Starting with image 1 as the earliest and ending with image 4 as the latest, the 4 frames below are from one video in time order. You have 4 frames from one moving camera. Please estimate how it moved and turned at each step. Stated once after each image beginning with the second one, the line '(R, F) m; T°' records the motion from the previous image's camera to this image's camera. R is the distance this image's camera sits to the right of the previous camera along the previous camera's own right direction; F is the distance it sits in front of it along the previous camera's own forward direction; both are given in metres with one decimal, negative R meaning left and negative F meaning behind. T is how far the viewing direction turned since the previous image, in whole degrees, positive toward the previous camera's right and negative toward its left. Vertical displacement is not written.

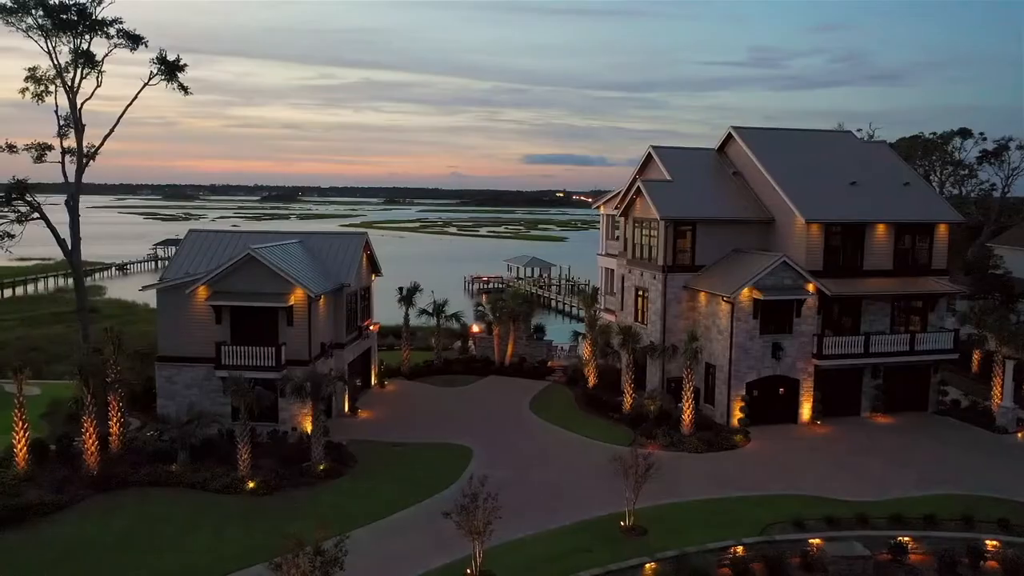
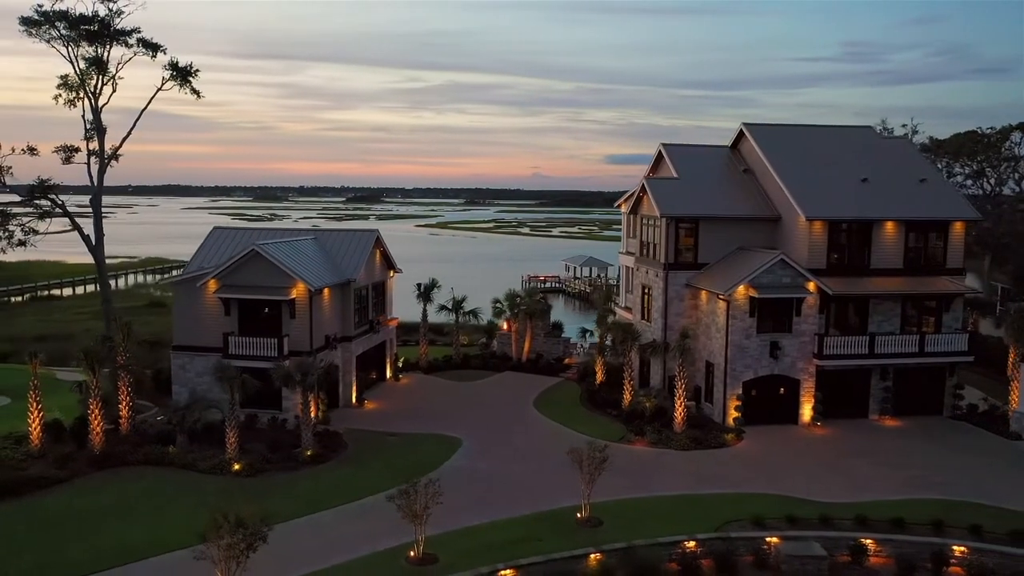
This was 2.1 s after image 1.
(+2.9, -0.3) m; -5°
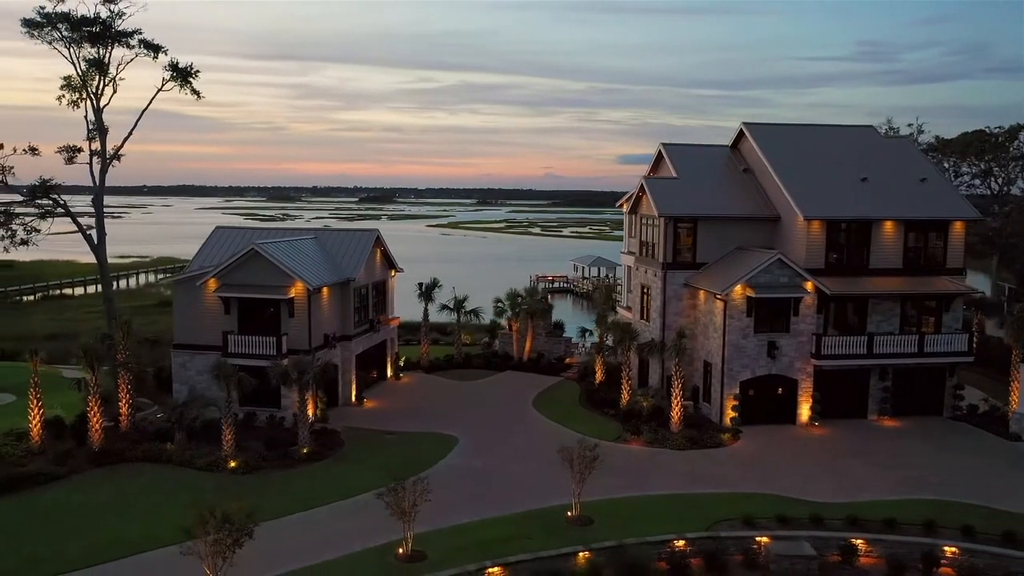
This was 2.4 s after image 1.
(+0.5, -0.1) m; -1°
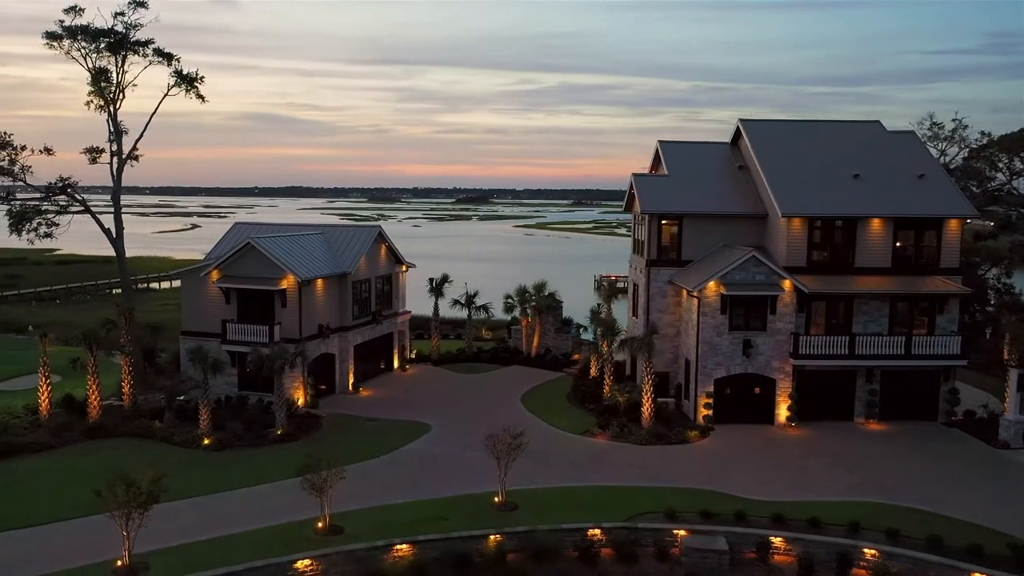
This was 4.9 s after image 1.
(+4.0, -0.5) m; -6°
